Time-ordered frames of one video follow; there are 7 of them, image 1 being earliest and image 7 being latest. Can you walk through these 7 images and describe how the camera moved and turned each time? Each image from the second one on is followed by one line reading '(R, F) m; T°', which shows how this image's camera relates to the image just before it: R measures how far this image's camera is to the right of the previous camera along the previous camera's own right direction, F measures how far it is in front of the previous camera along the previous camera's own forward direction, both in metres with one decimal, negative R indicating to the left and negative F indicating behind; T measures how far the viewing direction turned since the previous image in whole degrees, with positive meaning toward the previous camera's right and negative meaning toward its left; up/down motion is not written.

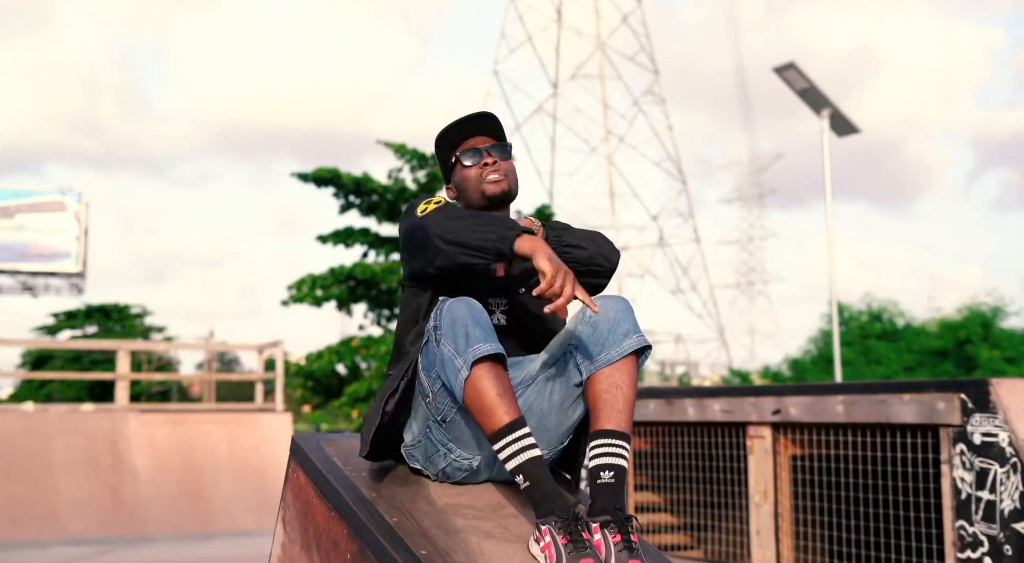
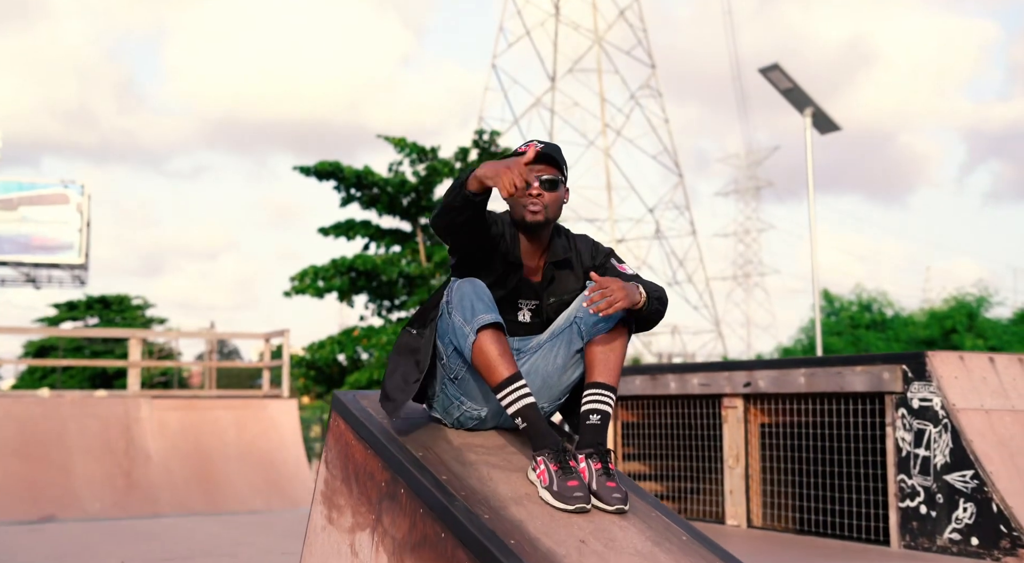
(0.0, -0.8) m; 0°
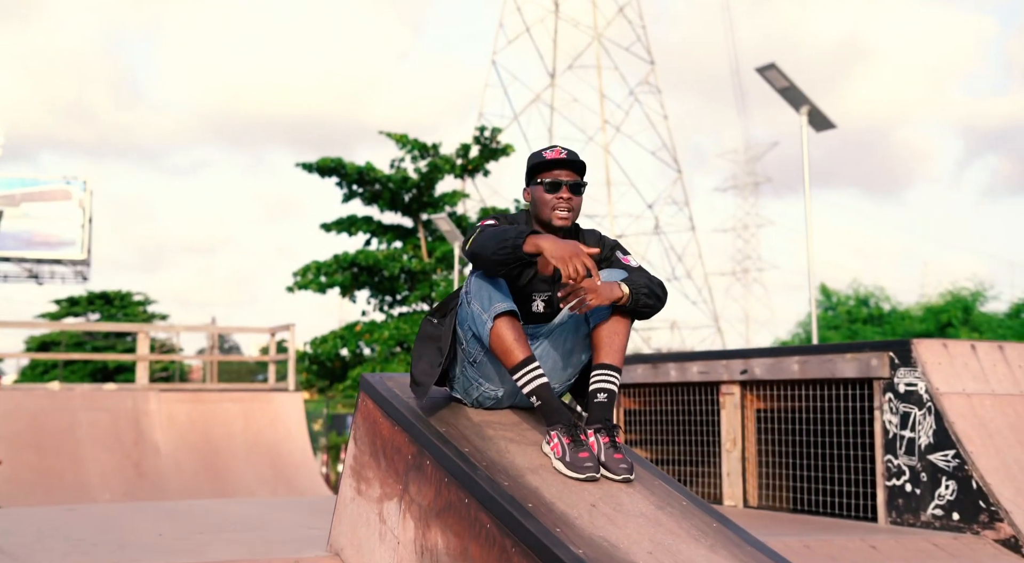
(-0.1, -0.4) m; 0°
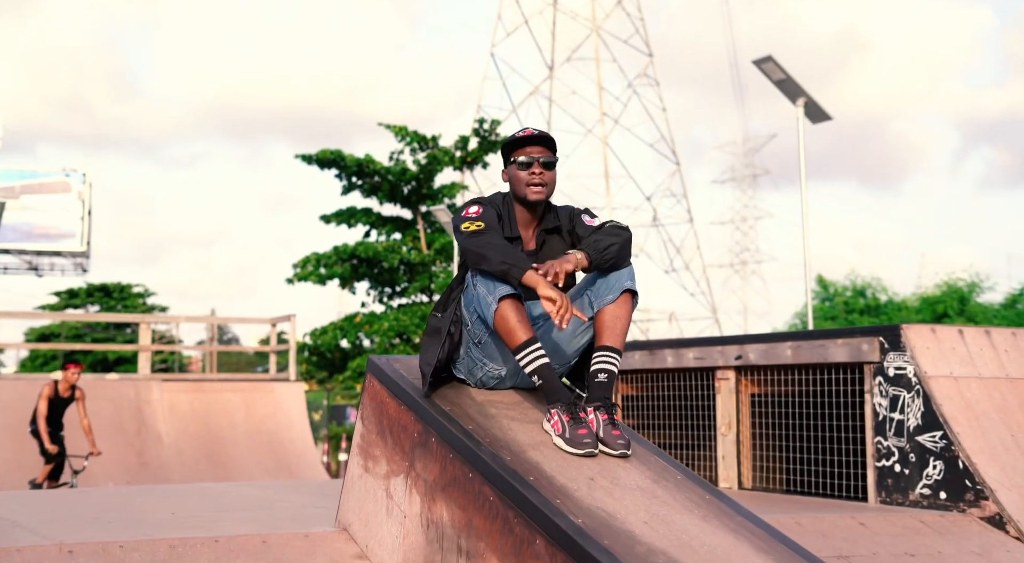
(0.0, -0.2) m; 0°
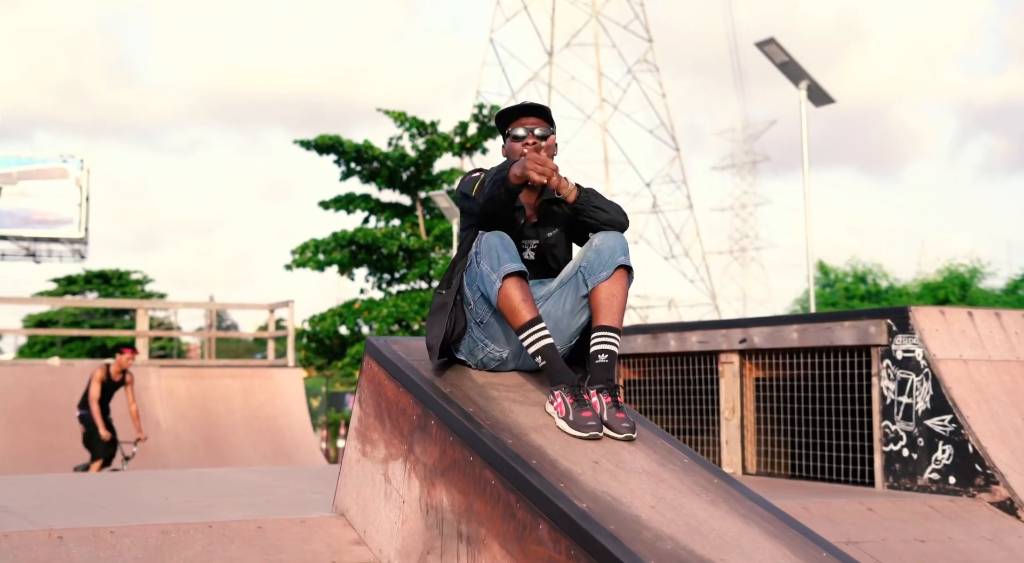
(0.0, +0.1) m; 0°
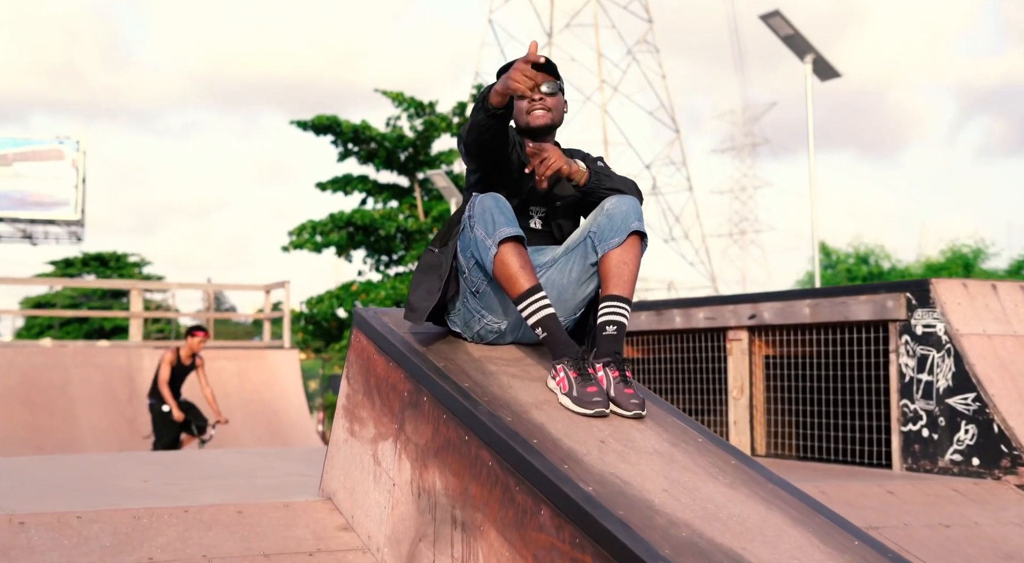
(0.0, +0.4) m; 0°
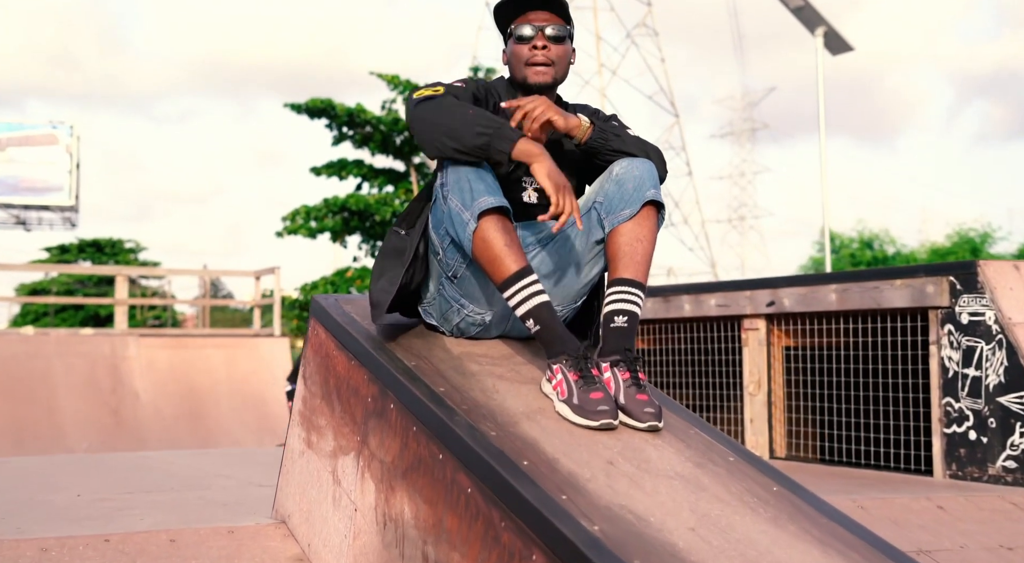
(0.0, +0.8) m; 0°
